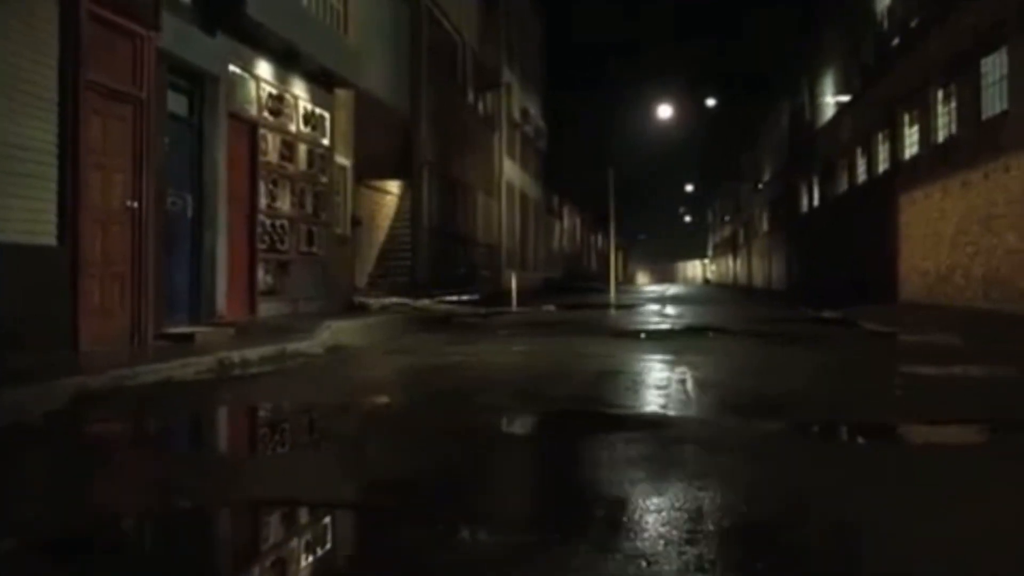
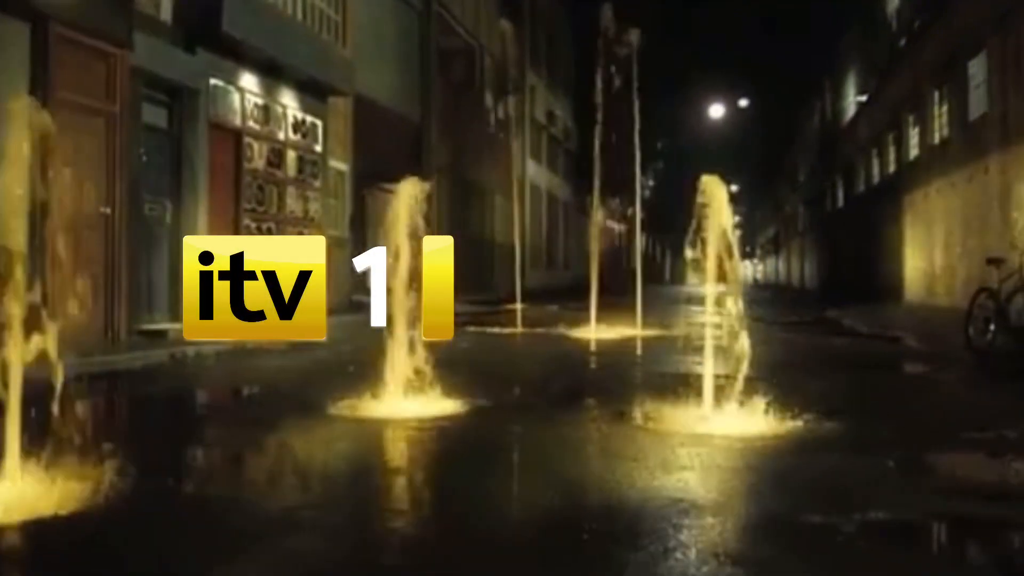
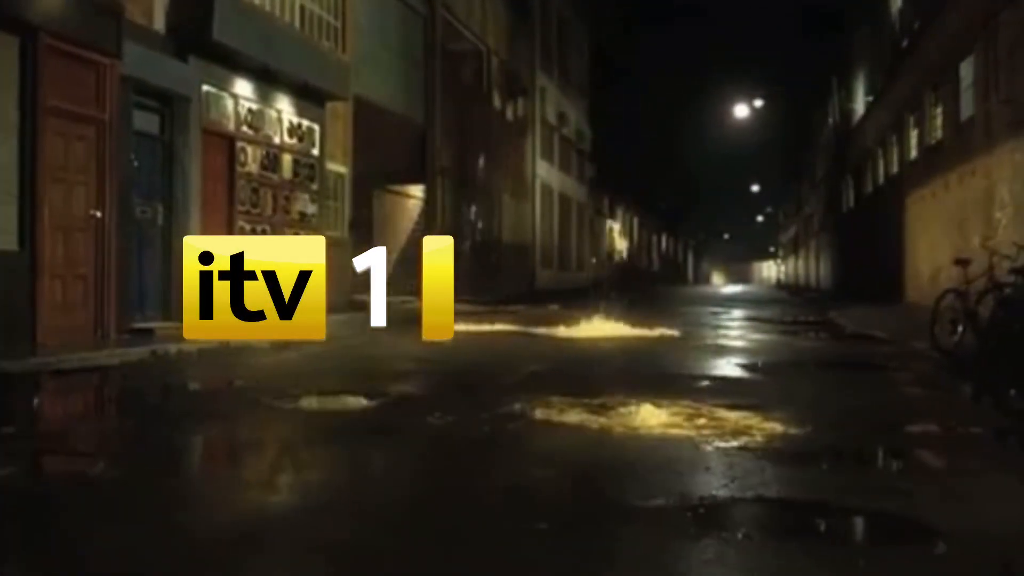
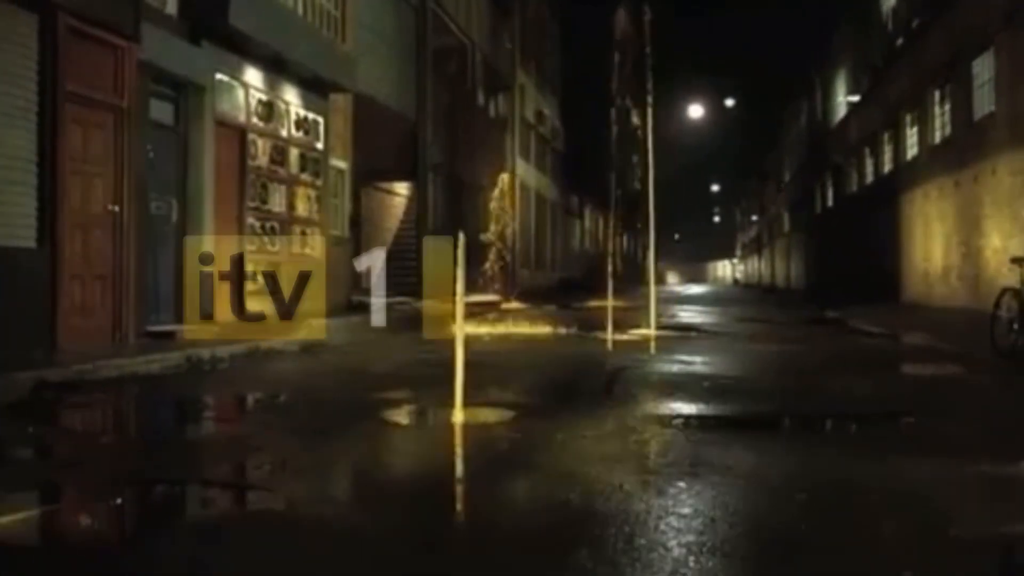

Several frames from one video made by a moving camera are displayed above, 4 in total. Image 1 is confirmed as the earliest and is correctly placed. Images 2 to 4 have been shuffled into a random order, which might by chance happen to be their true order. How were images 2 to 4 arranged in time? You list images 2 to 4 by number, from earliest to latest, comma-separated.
4, 2, 3
